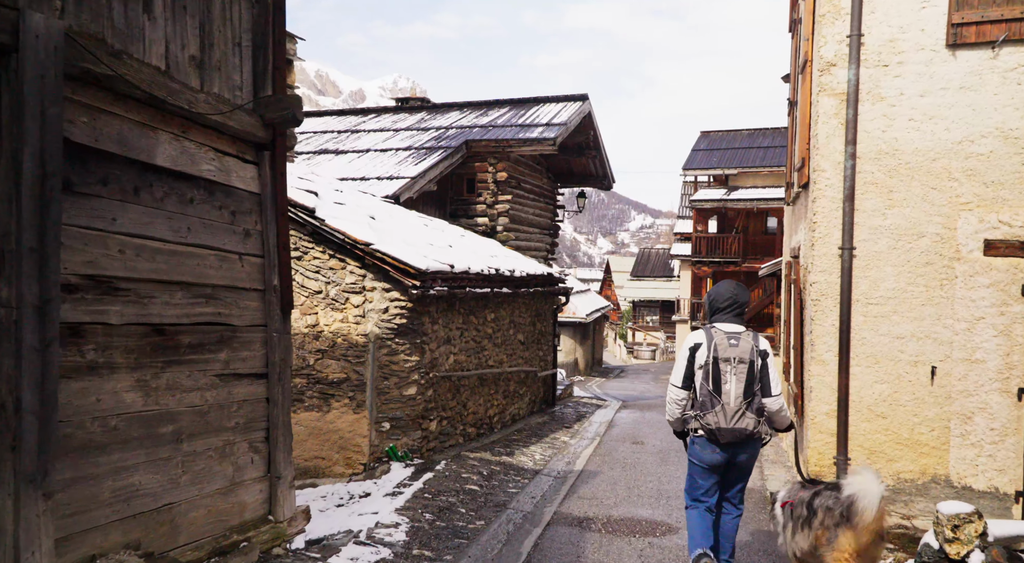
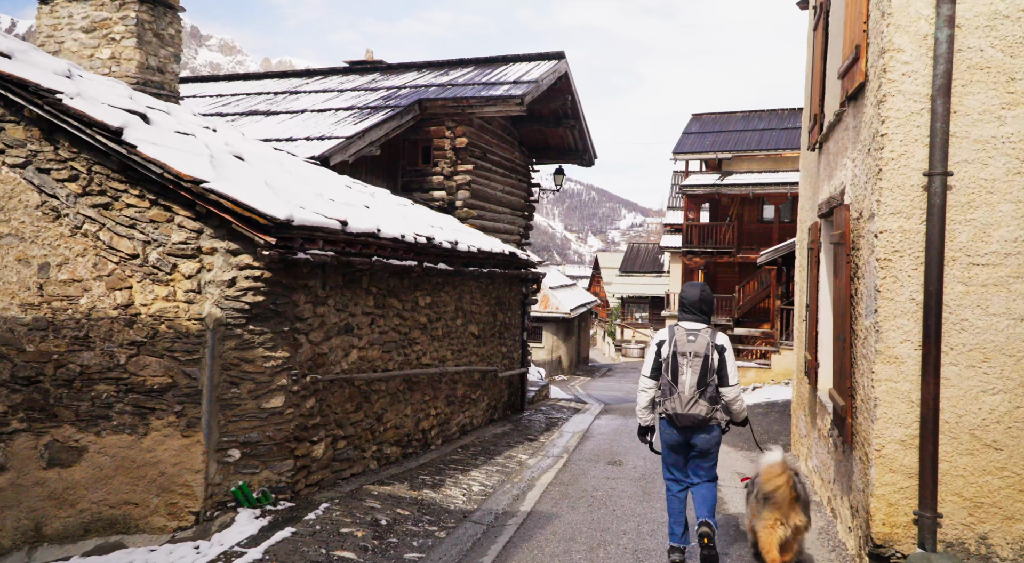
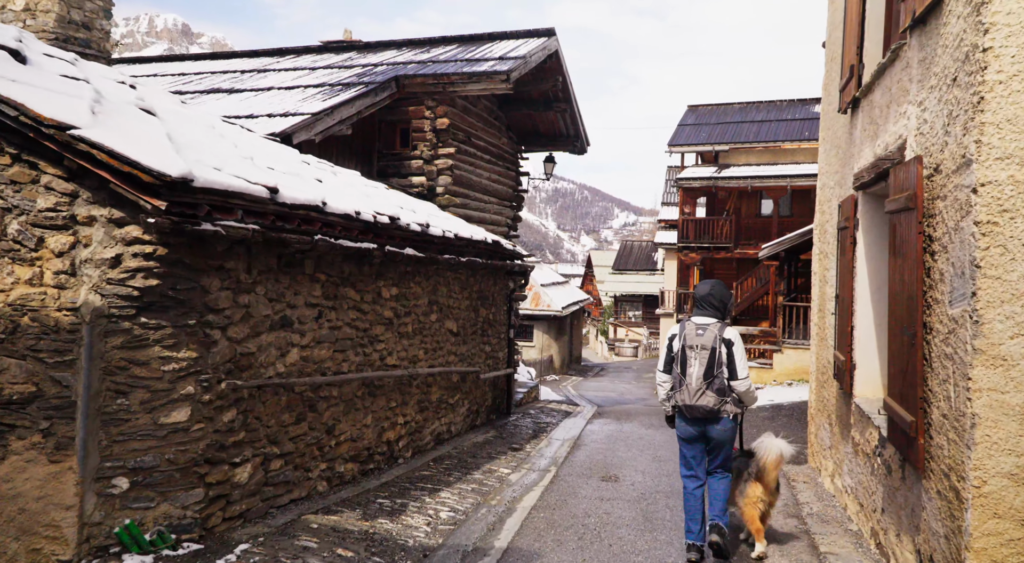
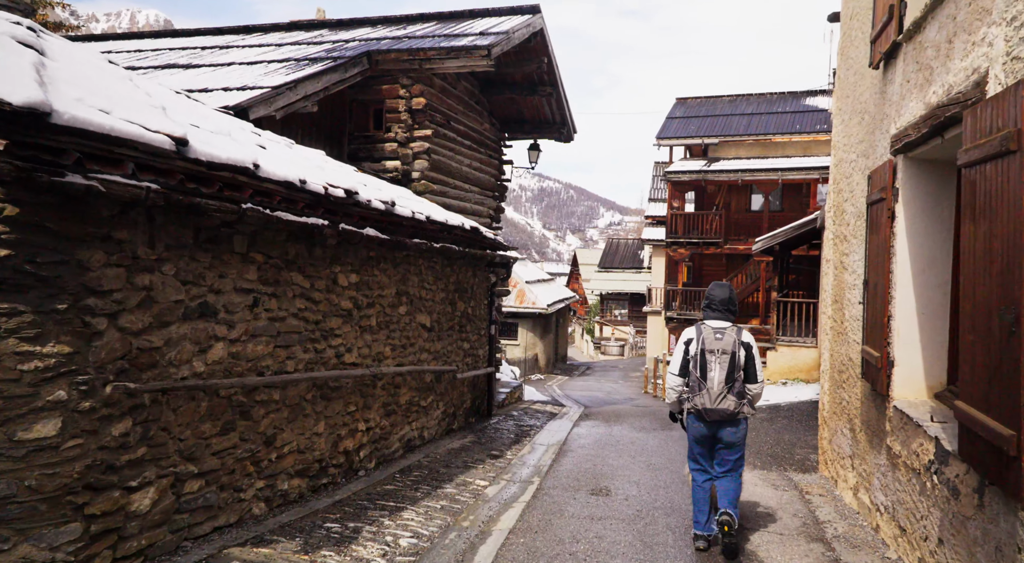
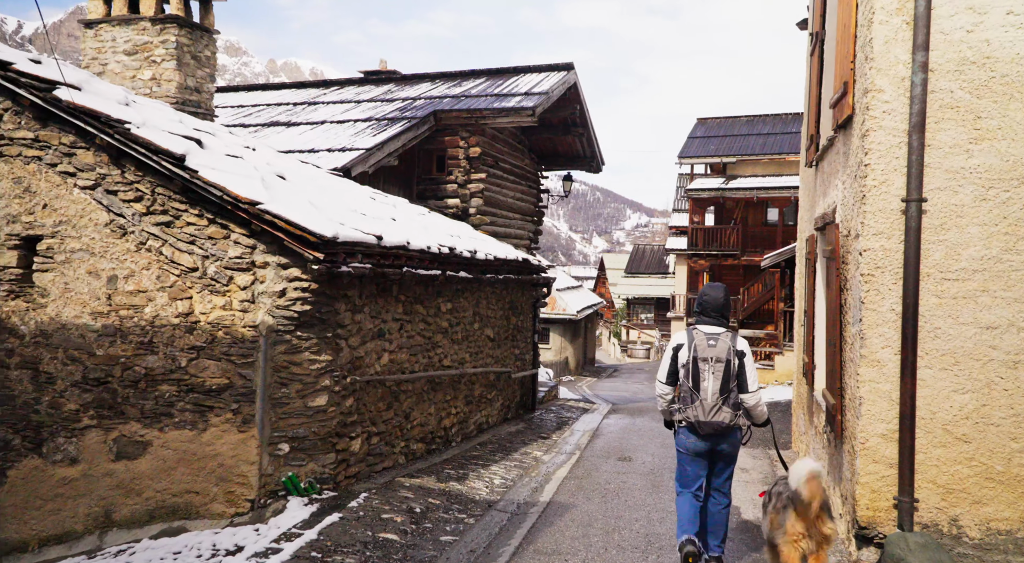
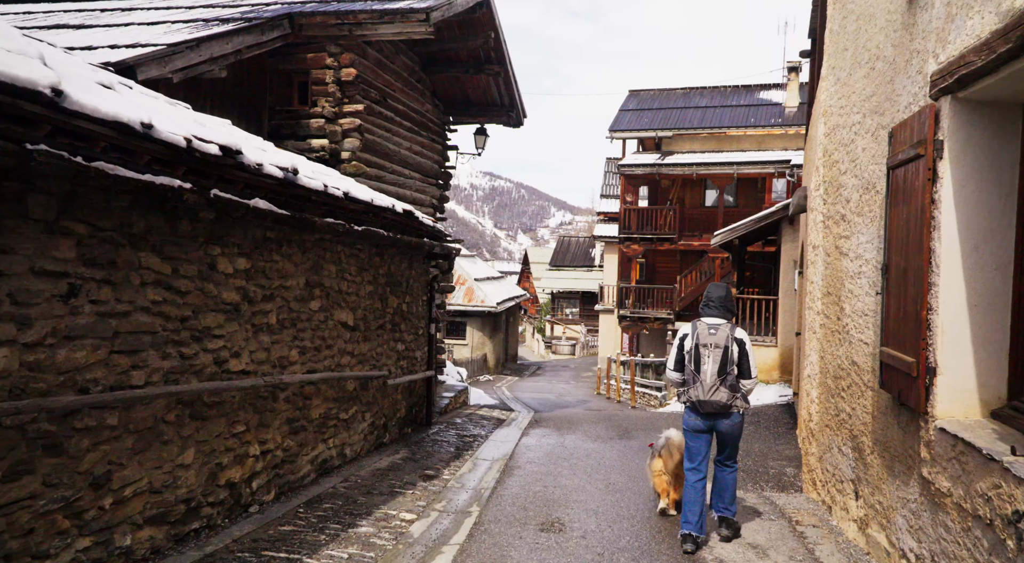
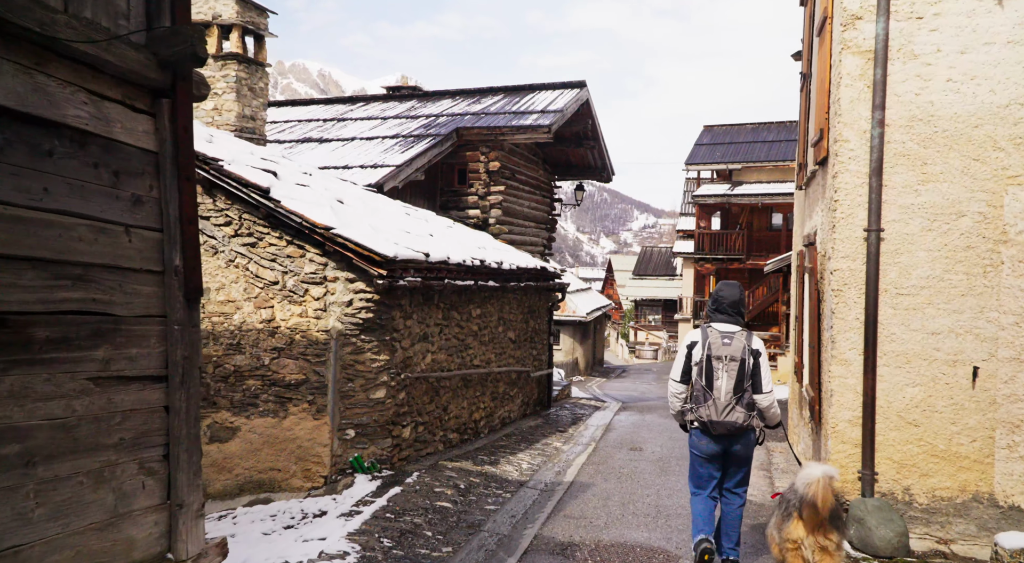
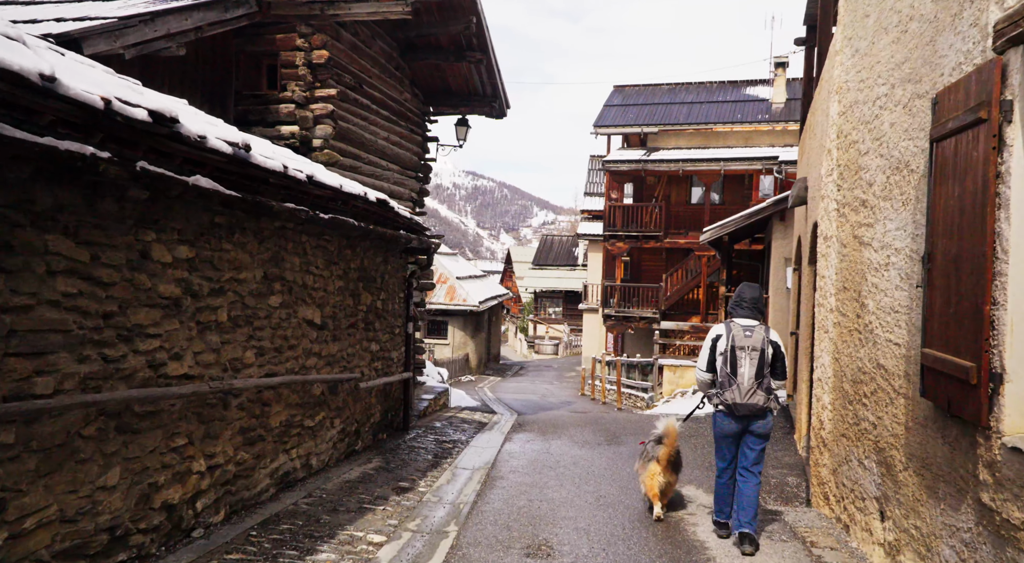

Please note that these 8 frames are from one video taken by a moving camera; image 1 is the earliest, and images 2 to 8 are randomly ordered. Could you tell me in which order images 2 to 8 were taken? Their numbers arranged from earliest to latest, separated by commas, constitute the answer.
7, 5, 2, 3, 4, 6, 8
